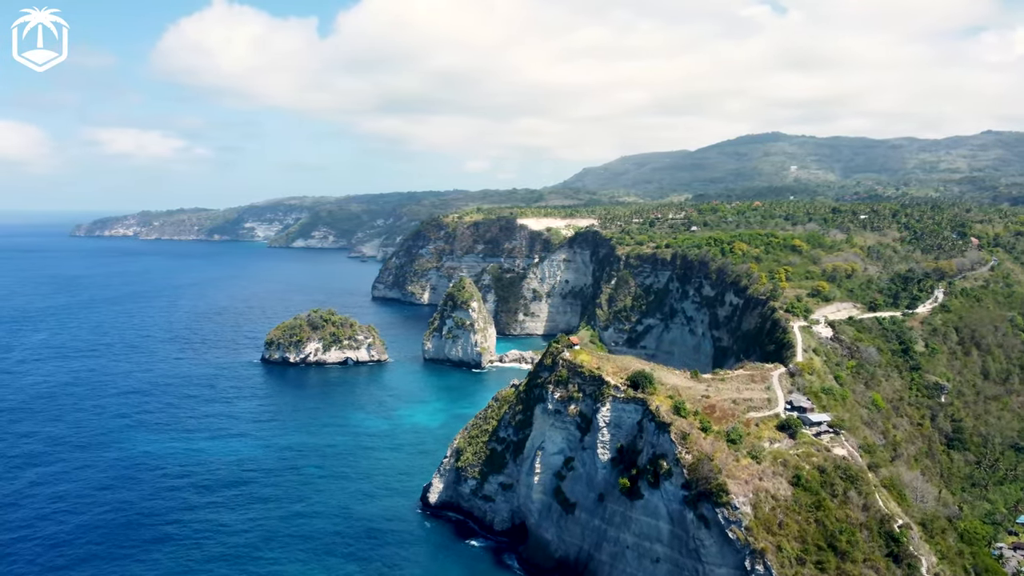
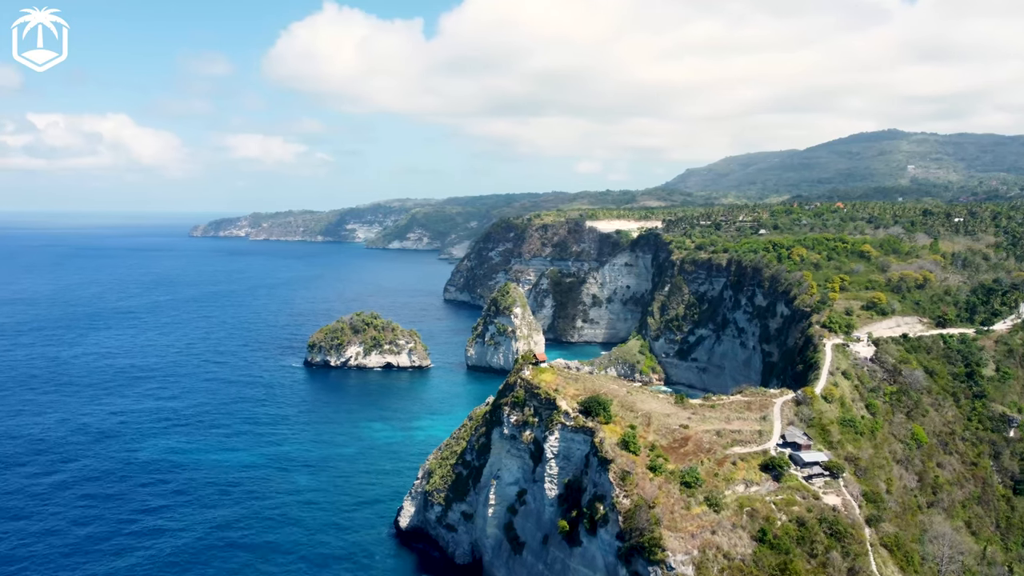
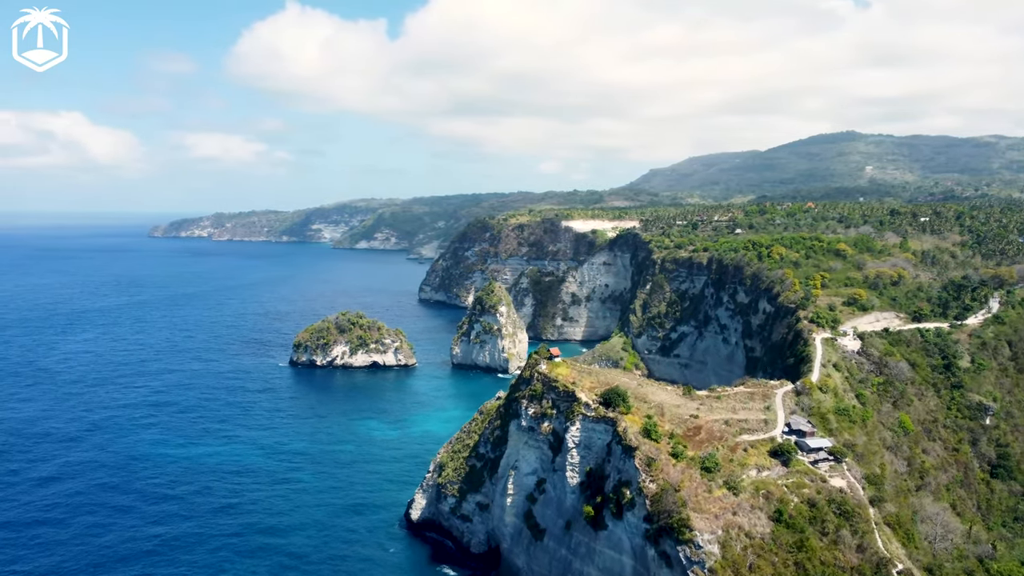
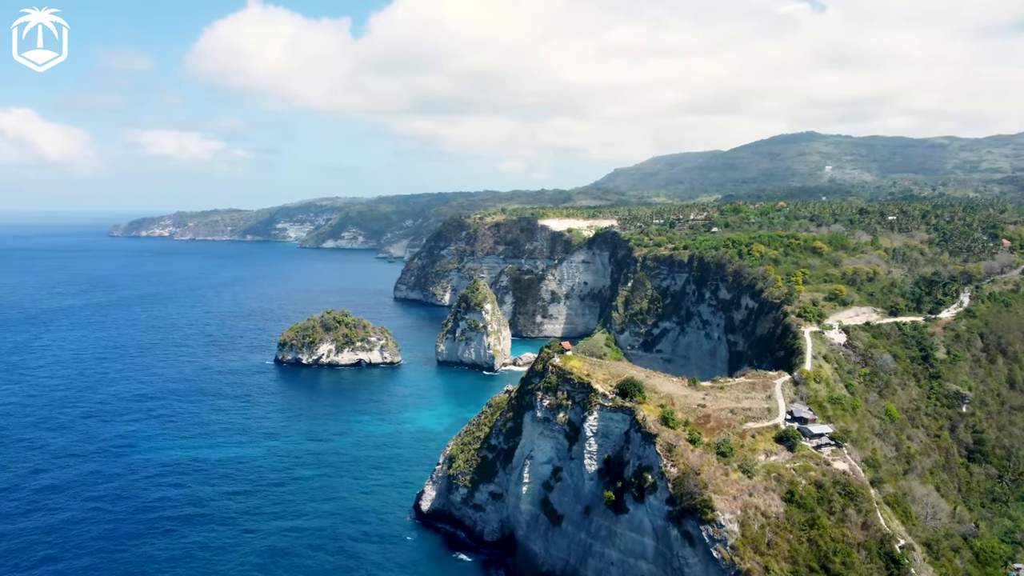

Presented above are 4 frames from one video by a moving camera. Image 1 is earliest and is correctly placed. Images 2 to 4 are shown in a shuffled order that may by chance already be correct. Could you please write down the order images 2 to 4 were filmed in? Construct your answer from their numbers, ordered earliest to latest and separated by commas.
4, 3, 2
